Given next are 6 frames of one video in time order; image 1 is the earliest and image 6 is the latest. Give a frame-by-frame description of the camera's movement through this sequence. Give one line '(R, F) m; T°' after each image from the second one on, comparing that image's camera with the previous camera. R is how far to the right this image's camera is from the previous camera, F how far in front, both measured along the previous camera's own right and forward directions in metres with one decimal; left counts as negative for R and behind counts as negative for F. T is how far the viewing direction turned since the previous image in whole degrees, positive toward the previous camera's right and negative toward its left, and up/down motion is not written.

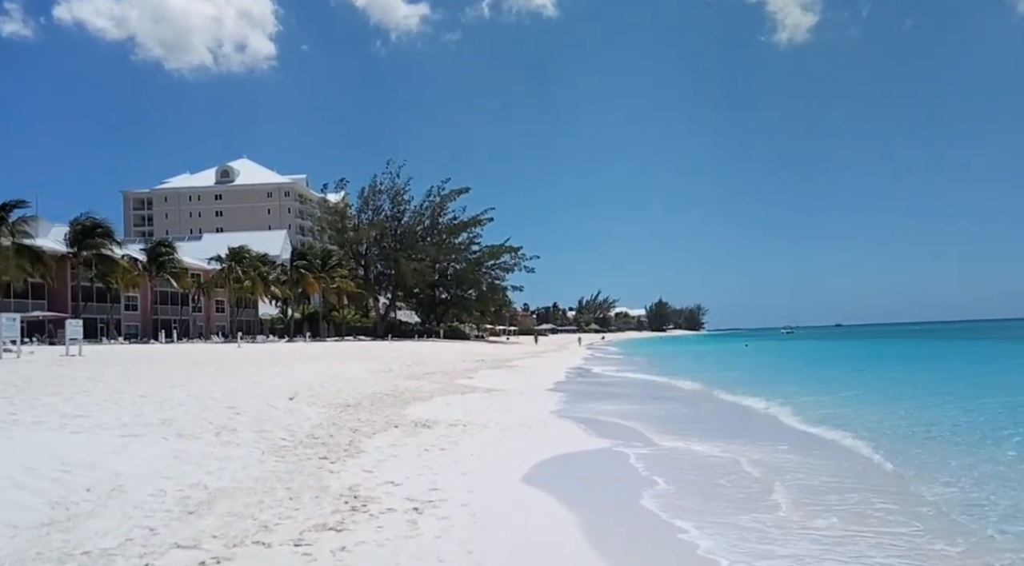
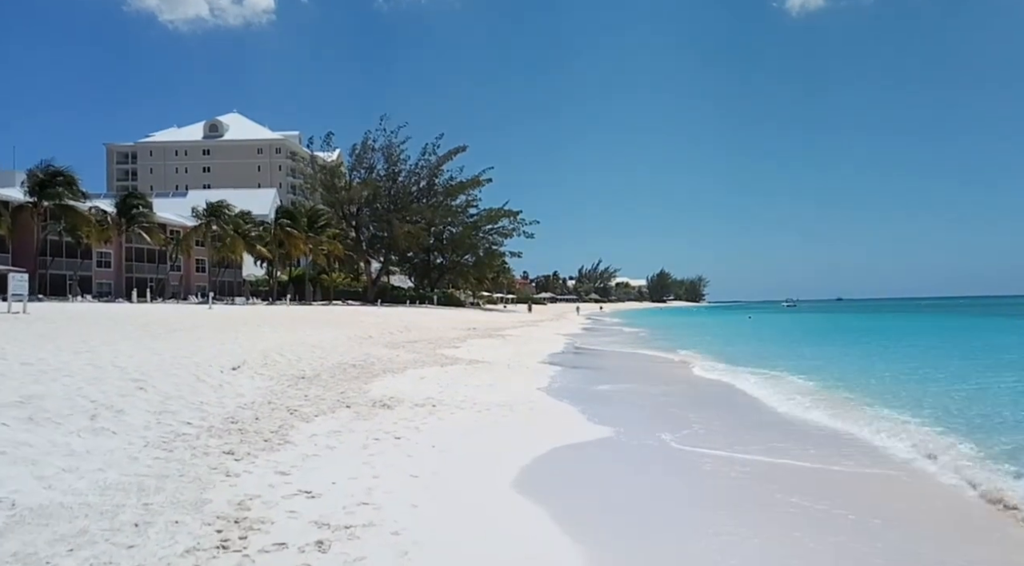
(+0.3, +2.6) m; 0°
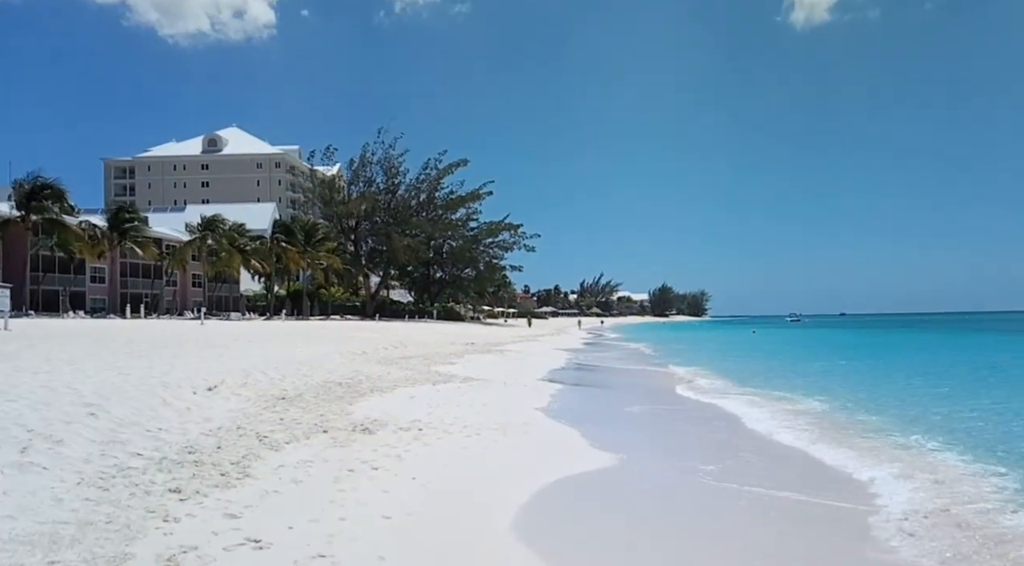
(+0.1, +0.9) m; 0°
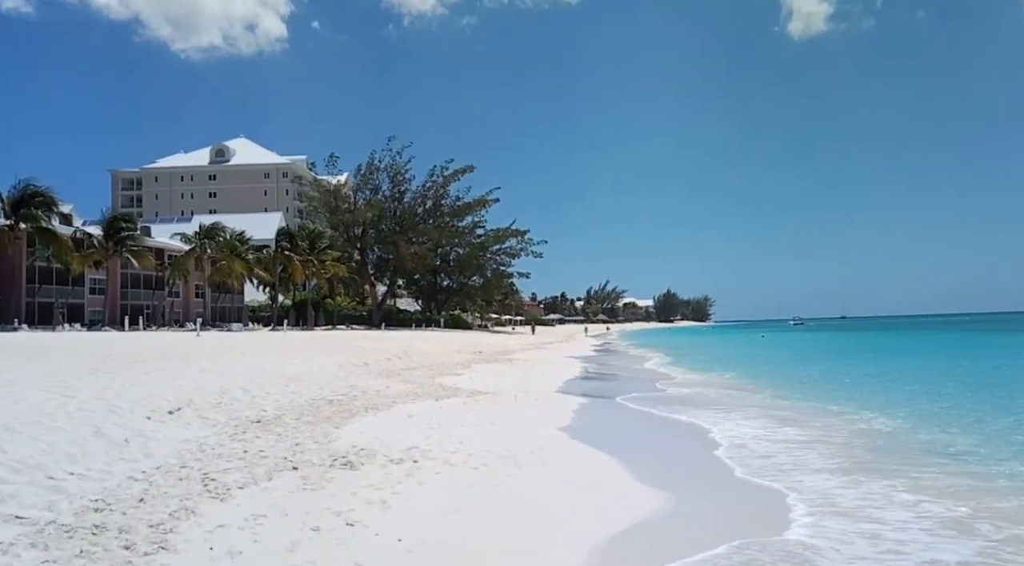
(0.0, +2.1) m; -1°
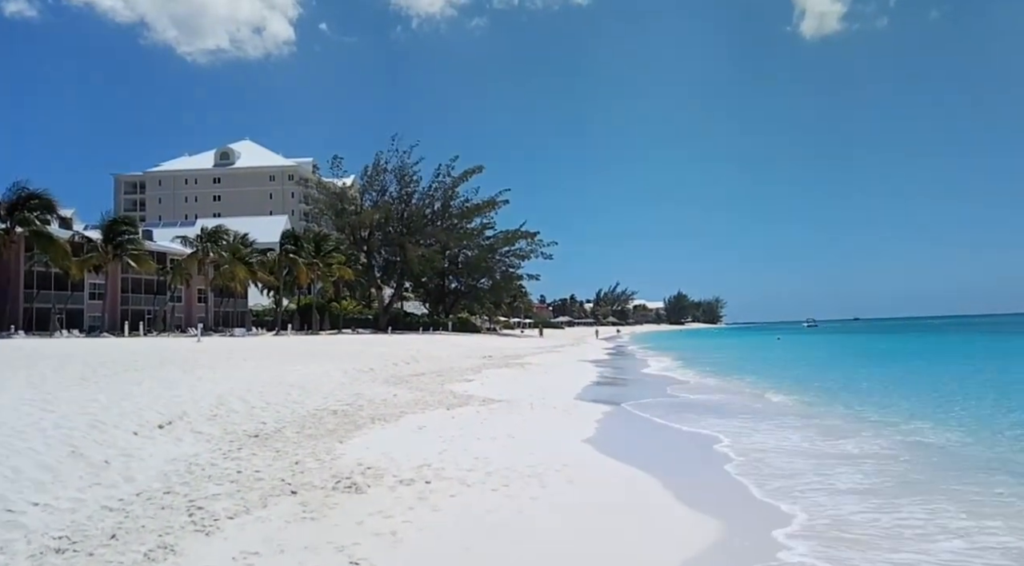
(-0.2, +0.9) m; 0°
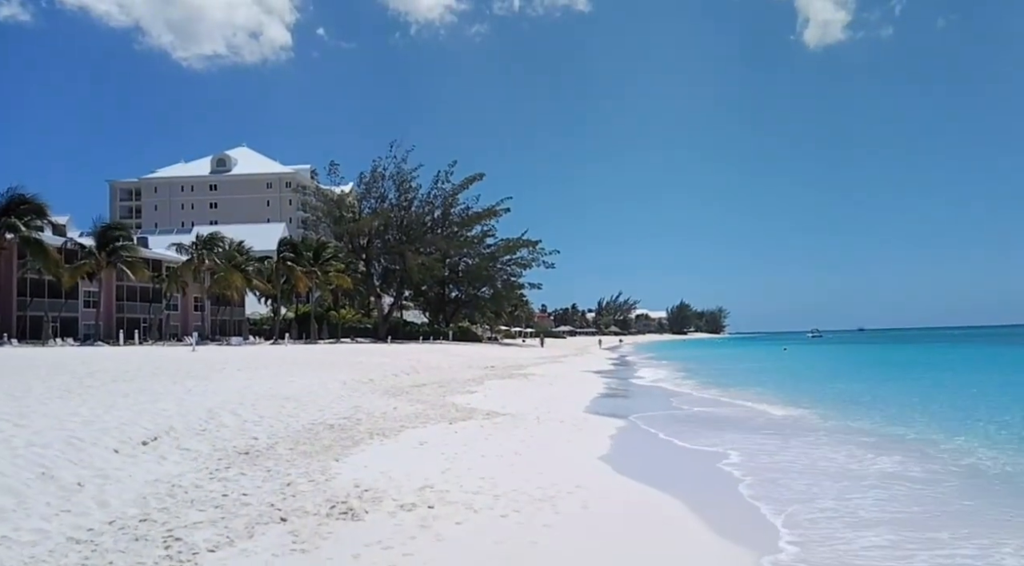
(-0.1, +0.7) m; 0°
